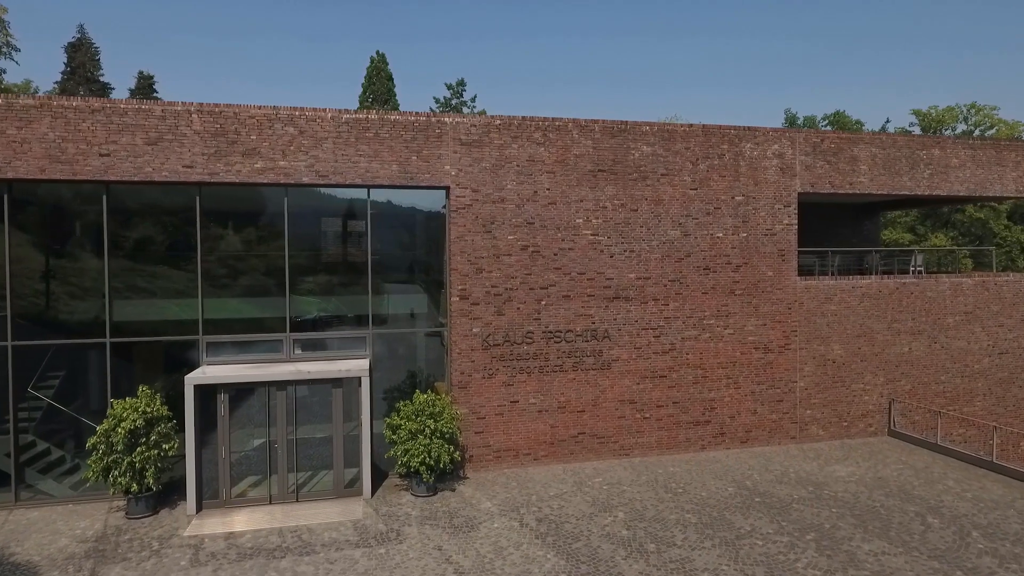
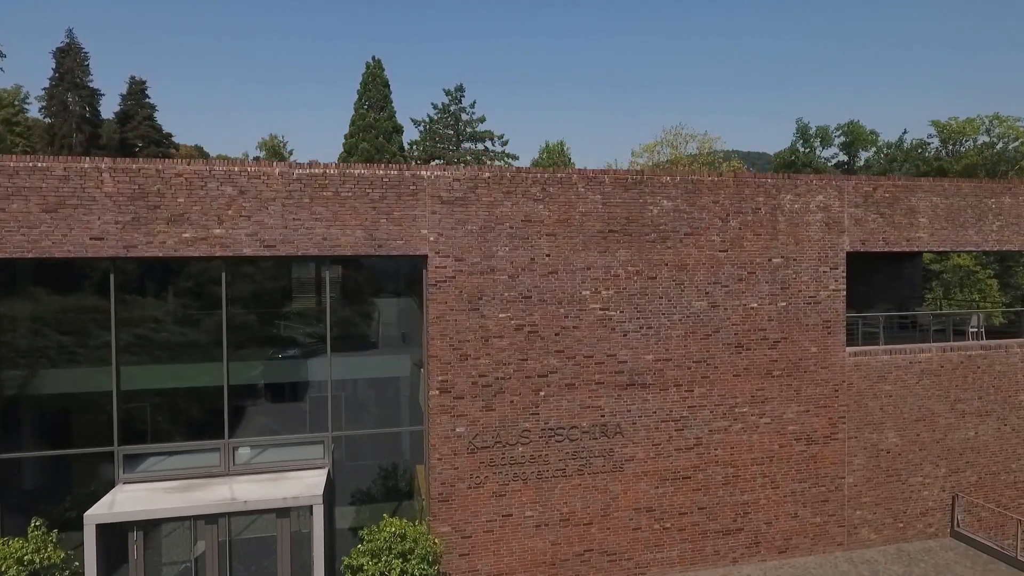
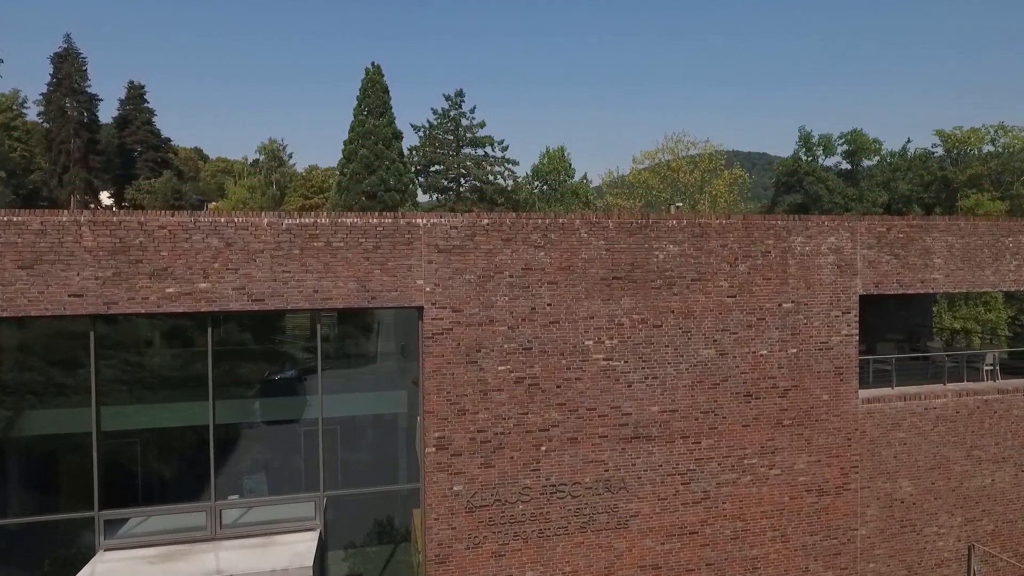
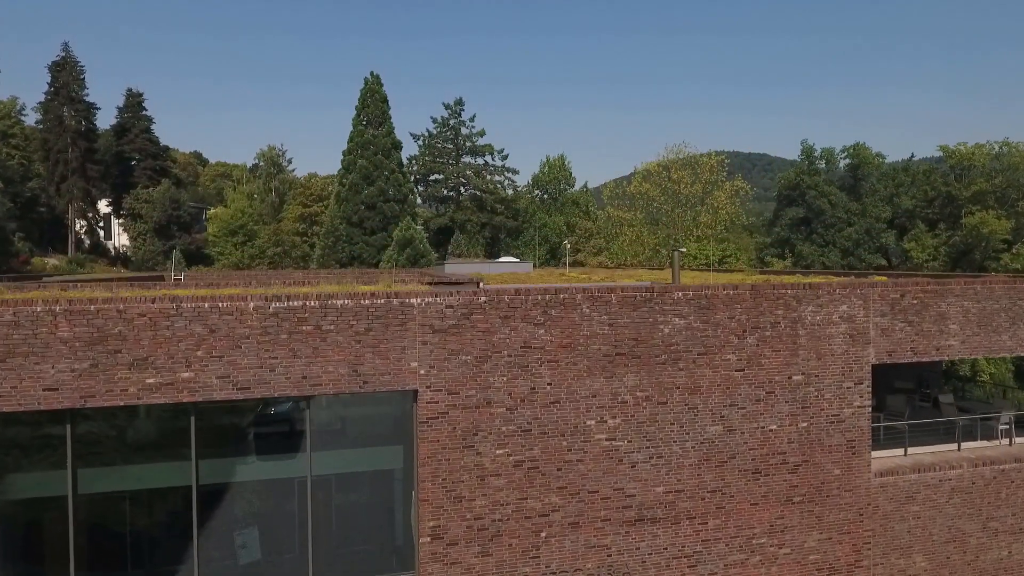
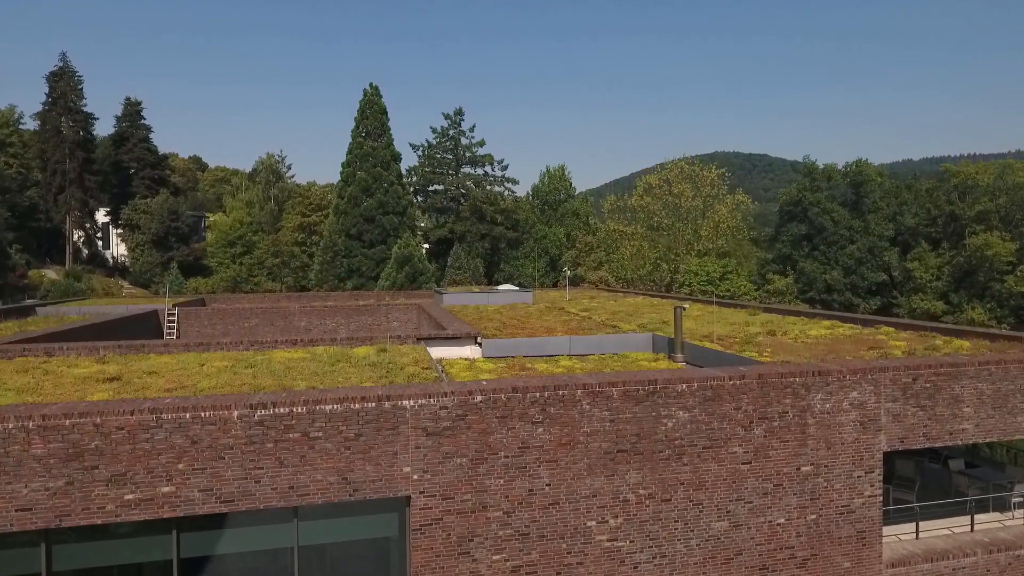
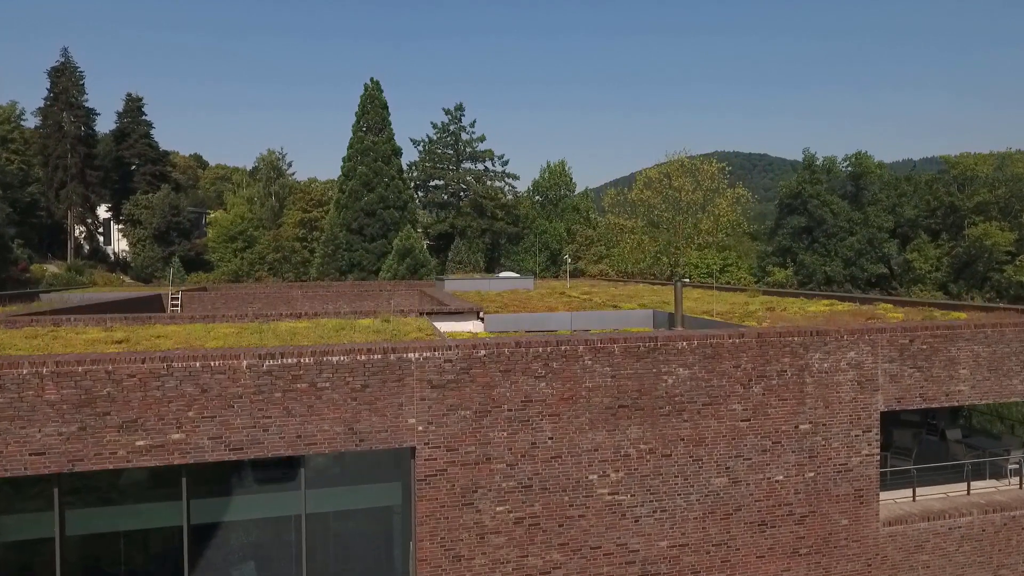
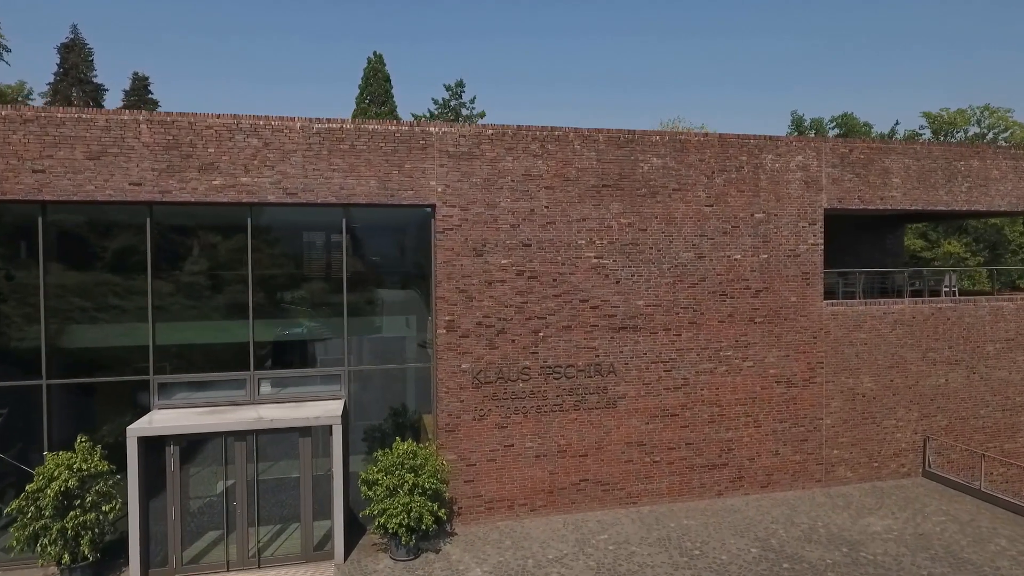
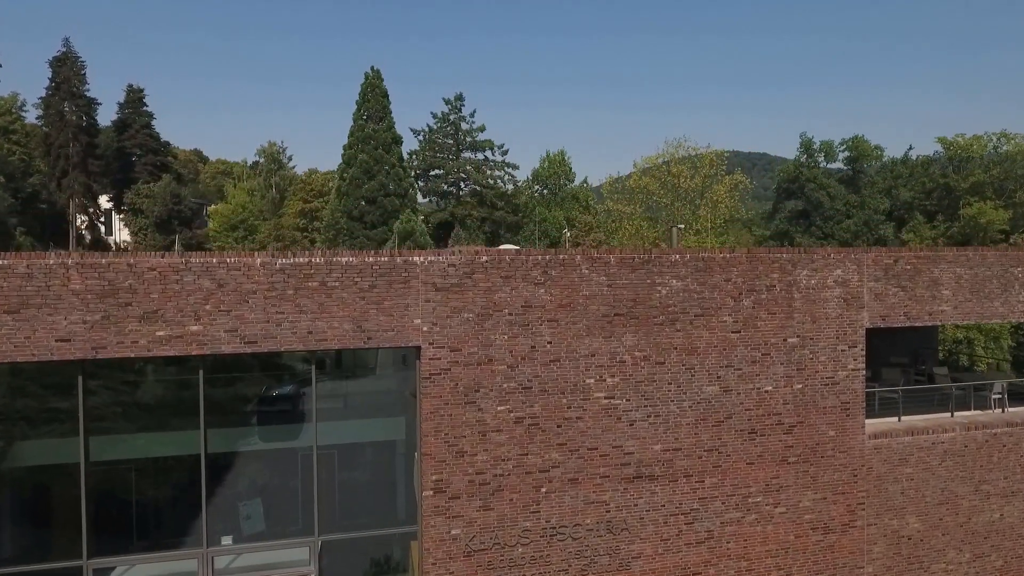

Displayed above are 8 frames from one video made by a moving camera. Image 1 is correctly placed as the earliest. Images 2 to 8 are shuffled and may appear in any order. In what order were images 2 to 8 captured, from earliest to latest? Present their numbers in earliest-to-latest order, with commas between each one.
7, 2, 3, 8, 4, 6, 5
